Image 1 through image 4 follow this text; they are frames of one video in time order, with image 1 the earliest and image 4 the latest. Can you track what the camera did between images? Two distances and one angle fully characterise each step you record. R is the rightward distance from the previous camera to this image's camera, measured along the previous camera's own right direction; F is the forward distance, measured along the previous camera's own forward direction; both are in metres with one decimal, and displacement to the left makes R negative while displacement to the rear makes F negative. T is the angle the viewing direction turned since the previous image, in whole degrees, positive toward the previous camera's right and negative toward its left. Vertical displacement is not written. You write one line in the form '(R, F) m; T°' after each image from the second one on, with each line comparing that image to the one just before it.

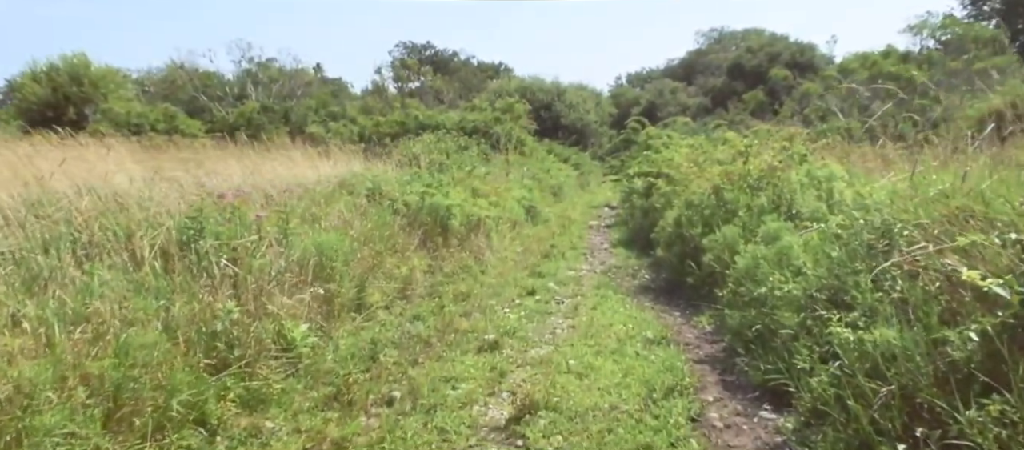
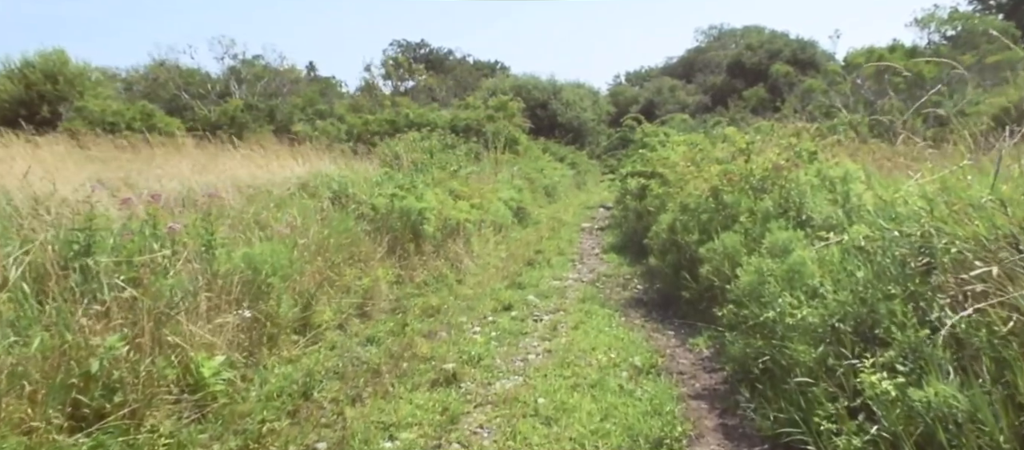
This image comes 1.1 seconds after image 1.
(+0.2, +0.8) m; 0°
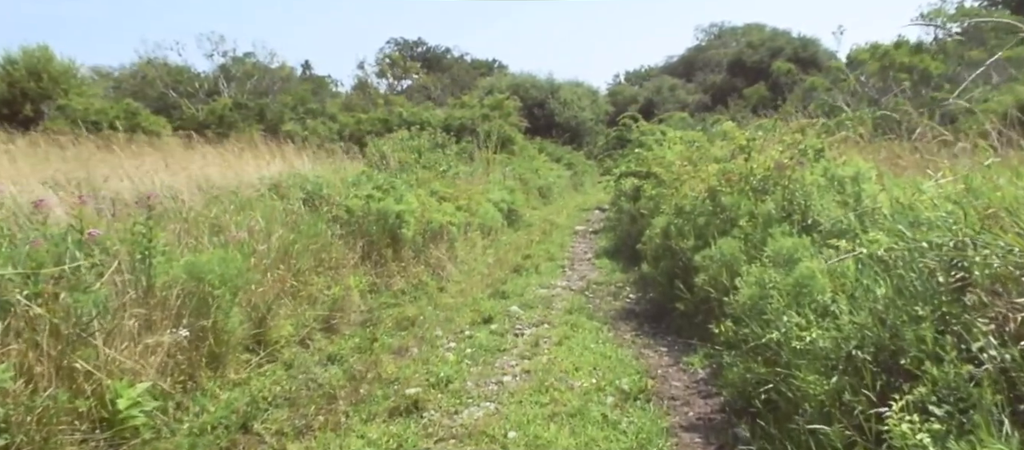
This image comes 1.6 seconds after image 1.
(+0.2, +0.5) m; 0°
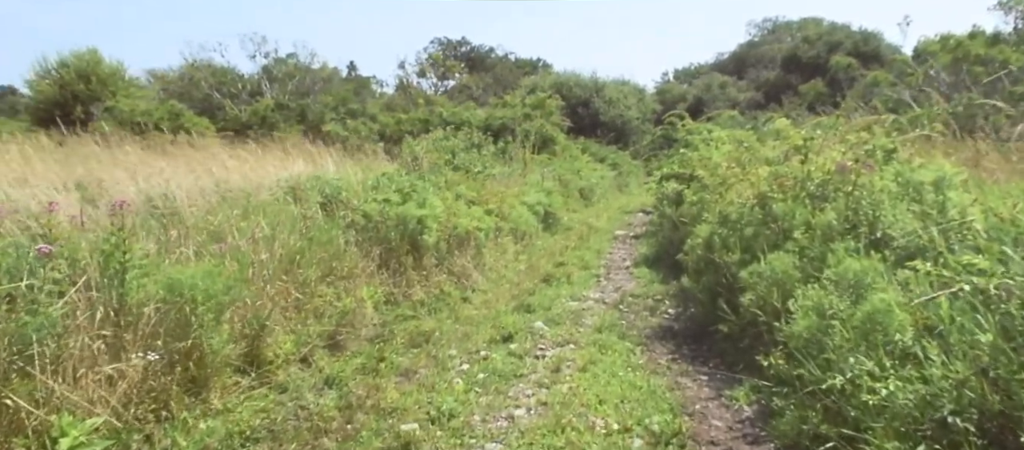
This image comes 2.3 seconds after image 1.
(+0.2, +0.6) m; -4°
